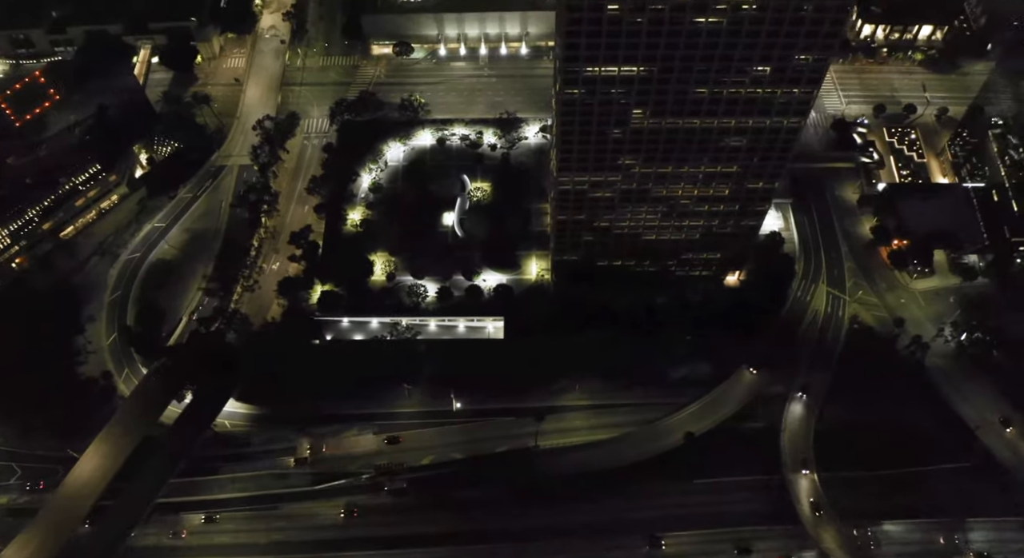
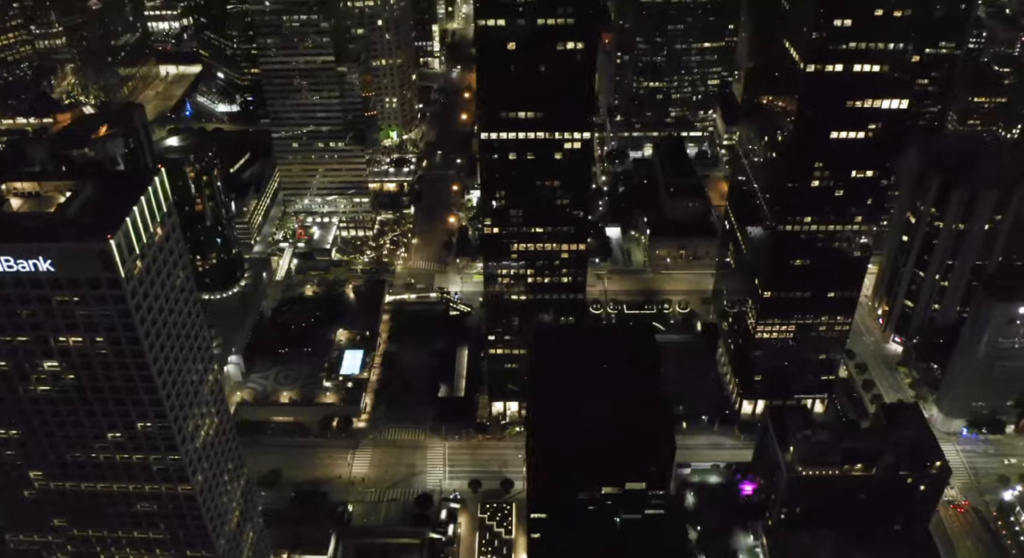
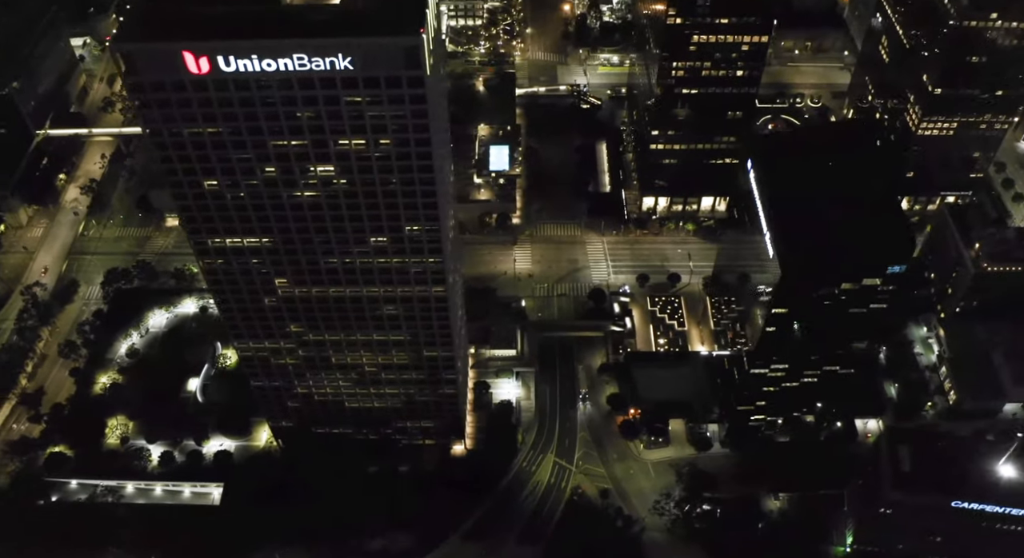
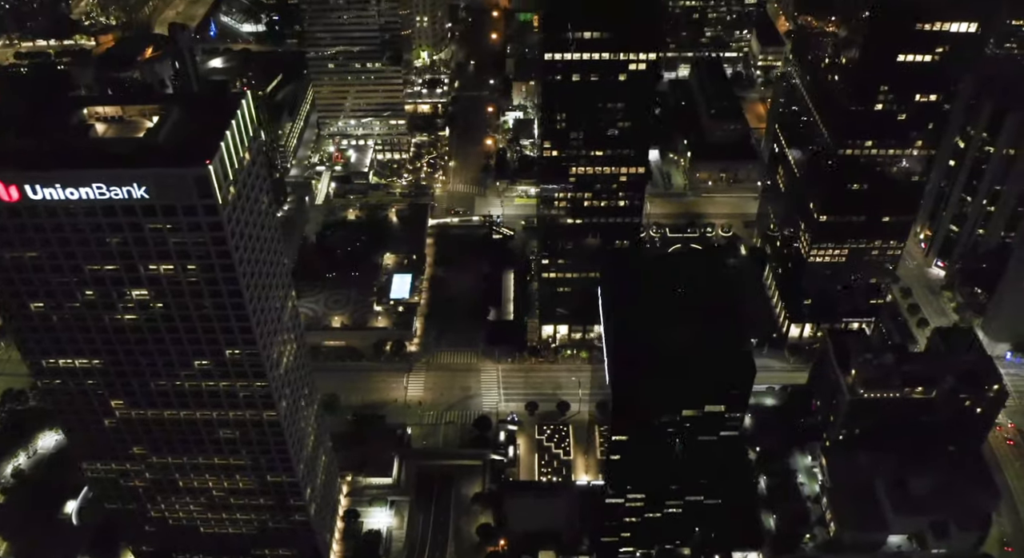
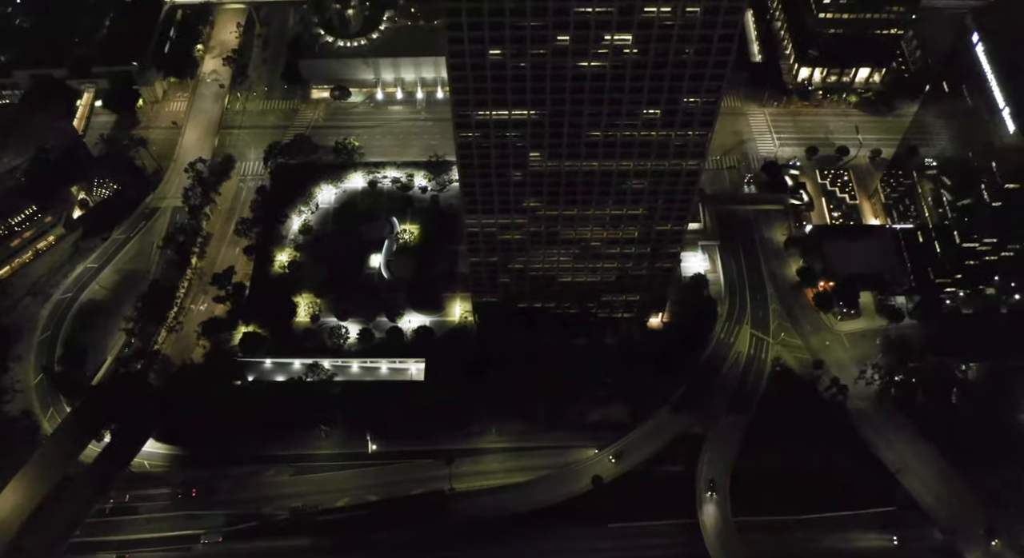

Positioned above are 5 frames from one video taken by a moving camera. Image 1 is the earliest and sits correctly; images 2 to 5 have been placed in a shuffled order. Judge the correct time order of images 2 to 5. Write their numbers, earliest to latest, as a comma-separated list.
5, 3, 4, 2
